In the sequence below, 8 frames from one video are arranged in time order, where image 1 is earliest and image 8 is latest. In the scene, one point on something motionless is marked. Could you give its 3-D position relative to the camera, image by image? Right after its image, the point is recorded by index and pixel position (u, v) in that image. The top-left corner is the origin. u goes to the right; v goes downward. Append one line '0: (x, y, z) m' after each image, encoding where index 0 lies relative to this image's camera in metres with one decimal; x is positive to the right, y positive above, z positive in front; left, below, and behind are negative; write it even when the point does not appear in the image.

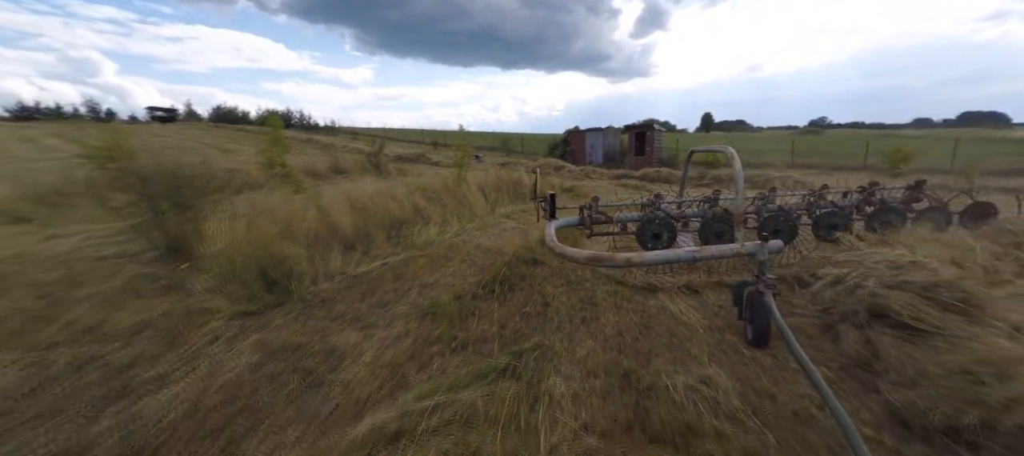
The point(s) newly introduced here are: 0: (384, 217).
0: (-1.6, +0.1, +4.7) m
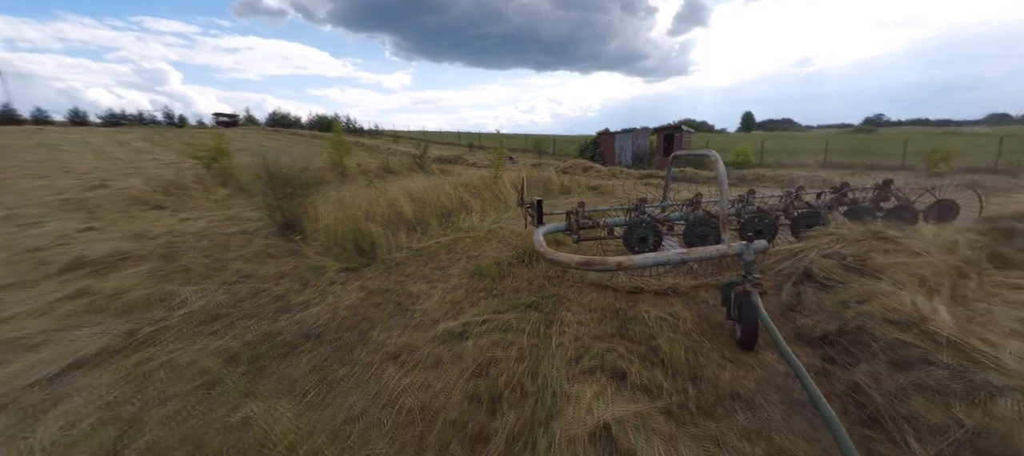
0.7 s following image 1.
0: (-1.2, +0.3, +5.8) m
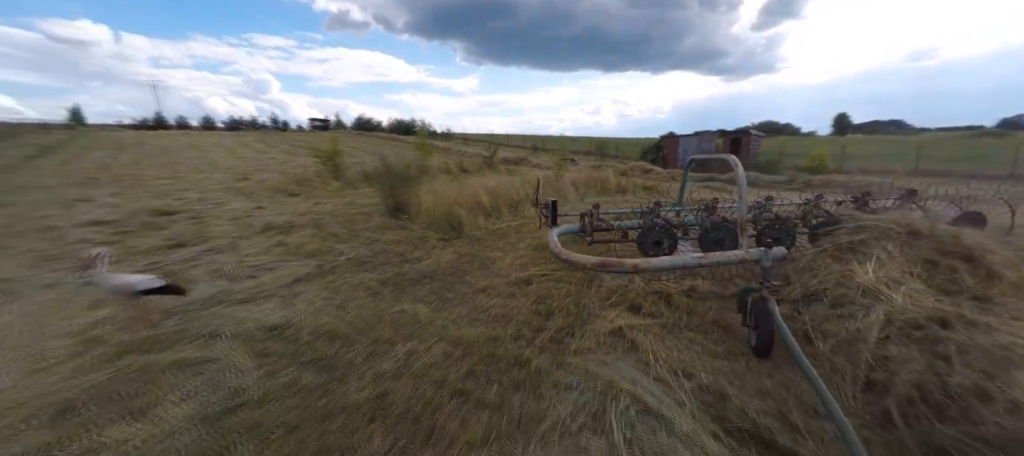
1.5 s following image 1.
0: (-0.1, +0.6, +7.0) m
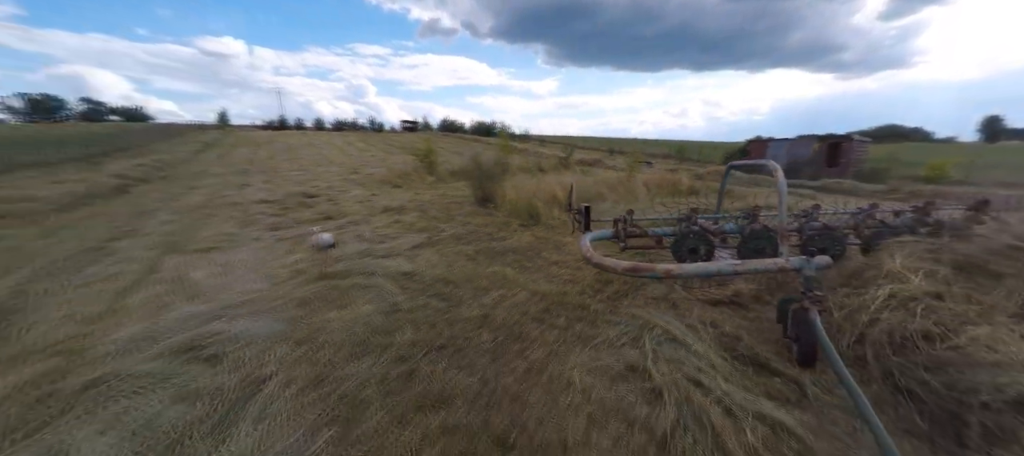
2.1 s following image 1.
0: (+1.4, +0.7, +7.8) m
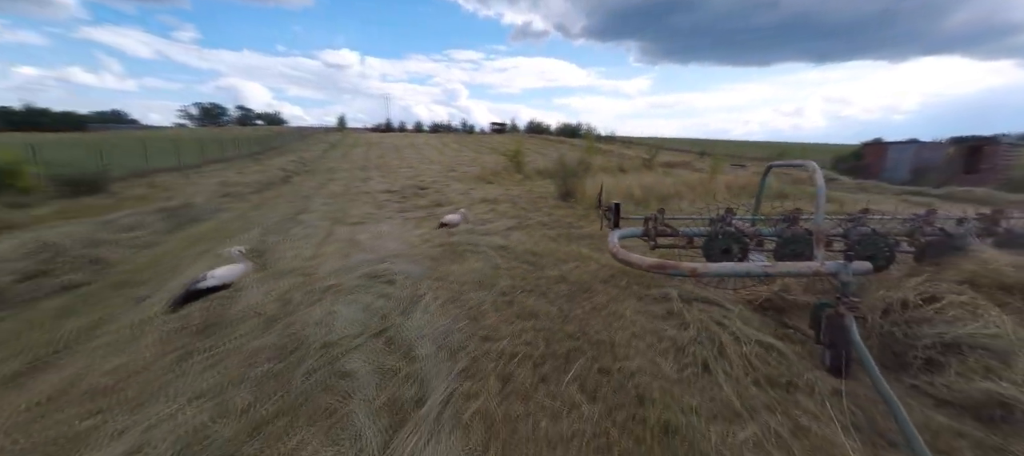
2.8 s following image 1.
0: (+3.3, +0.8, +8.4) m
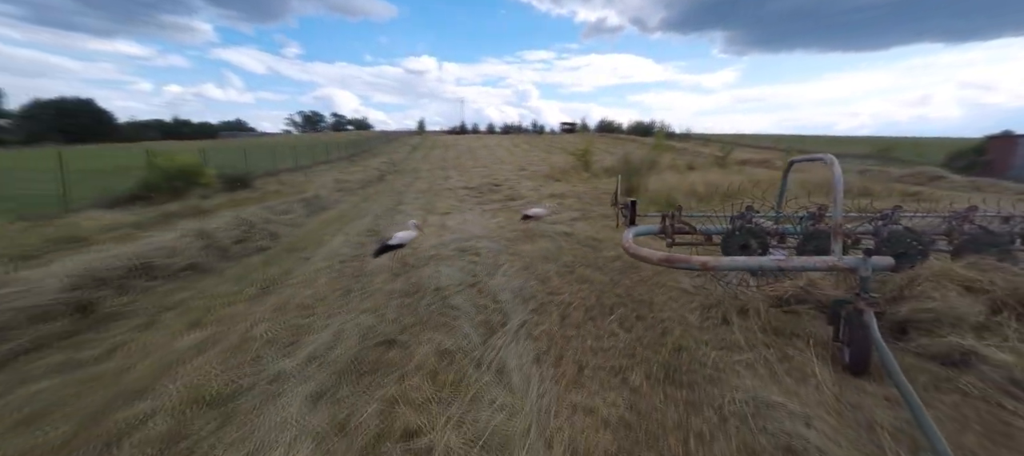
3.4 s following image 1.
0: (+4.8, +0.9, +8.6) m
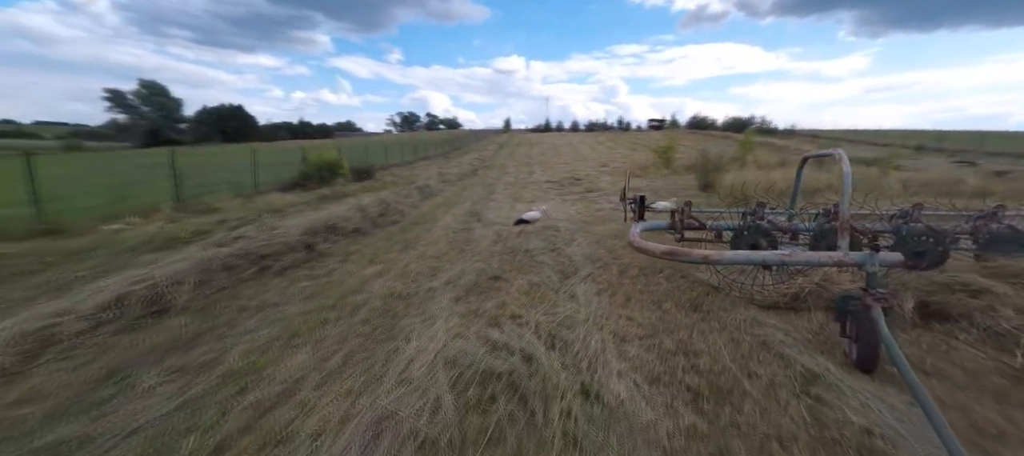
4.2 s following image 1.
0: (+6.8, +0.9, +8.5) m
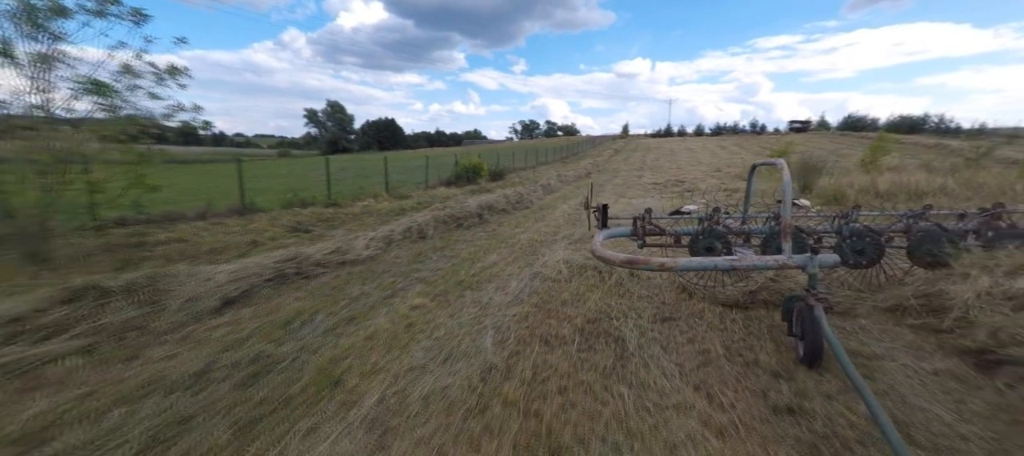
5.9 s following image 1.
0: (+9.5, +0.8, +8.6) m
